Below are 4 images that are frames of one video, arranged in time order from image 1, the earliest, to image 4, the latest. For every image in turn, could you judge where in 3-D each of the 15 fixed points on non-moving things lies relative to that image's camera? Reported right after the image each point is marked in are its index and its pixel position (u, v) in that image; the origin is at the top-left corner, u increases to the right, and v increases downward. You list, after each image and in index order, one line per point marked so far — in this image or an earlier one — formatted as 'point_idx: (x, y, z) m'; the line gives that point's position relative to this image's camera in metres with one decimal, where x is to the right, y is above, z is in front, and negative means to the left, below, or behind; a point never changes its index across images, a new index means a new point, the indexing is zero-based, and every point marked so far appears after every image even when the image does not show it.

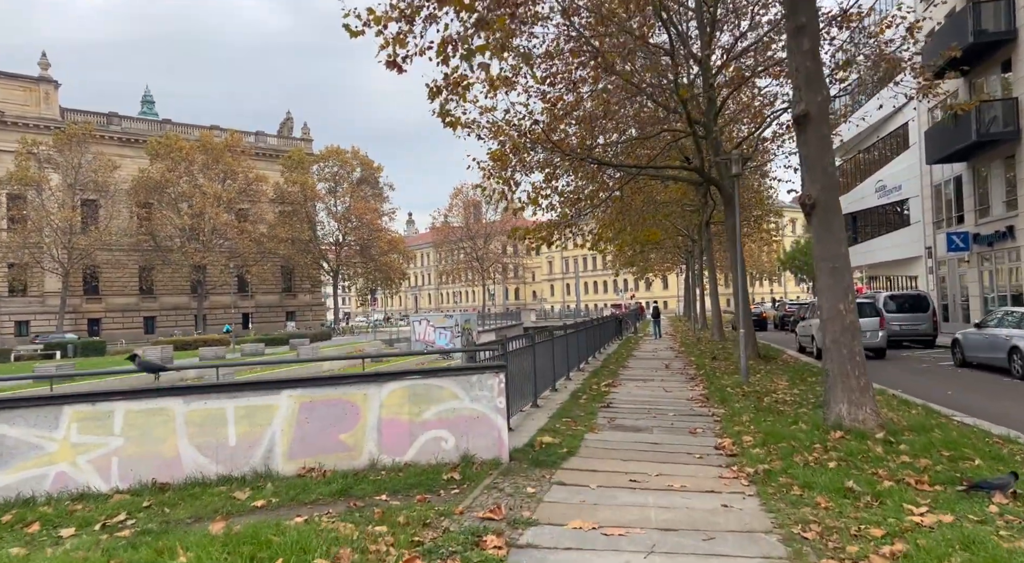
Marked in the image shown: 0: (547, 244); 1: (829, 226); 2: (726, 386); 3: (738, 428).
0: (+0.9, +1.0, +17.2) m
1: (+3.4, +0.6, +6.9) m
2: (+3.5, -1.7, +10.6) m
3: (+2.6, -1.7, +7.2) m
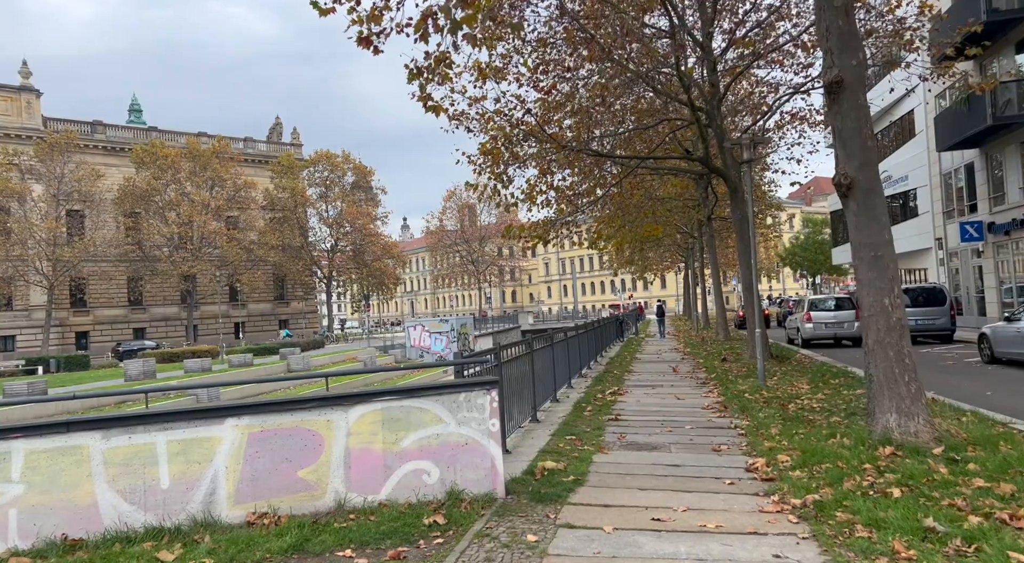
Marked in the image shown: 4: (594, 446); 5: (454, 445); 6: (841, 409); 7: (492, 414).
0: (+0.8, +1.0, +16.2) m
1: (+3.3, +0.7, +6.0) m
2: (+3.5, -1.7, +9.7) m
3: (+2.5, -1.6, +6.3) m
4: (+0.8, -1.7, +6.5) m
5: (-0.4, -1.2, +4.7) m
6: (+4.1, -1.6, +8.0) m
7: (-0.2, -1.0, +4.8) m
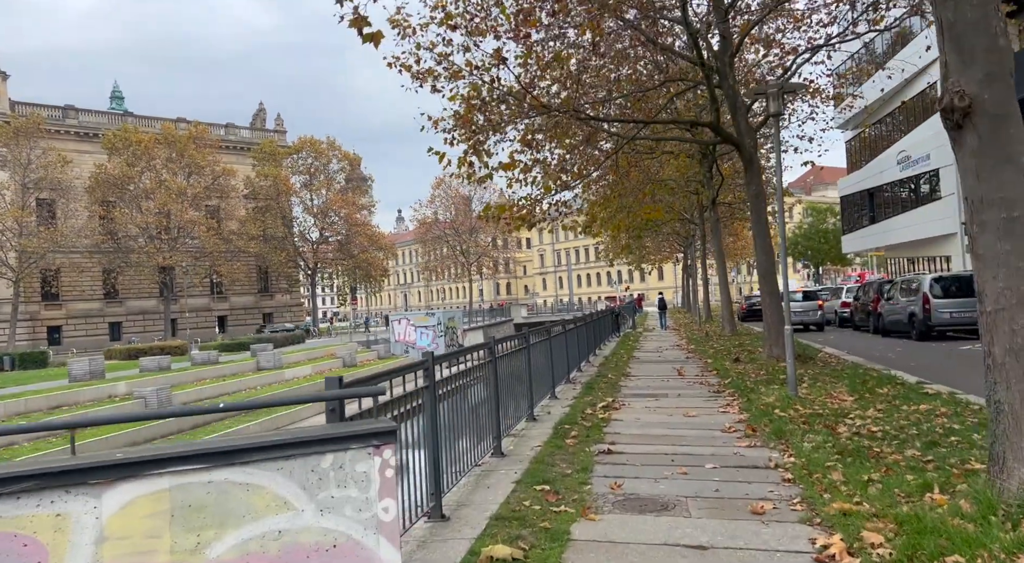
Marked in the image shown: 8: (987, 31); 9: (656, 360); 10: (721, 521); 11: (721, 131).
0: (+0.3, +1.3, +14.1) m
1: (+2.9, +0.8, +3.8) m
2: (+3.1, -1.5, +7.6) m
3: (+2.1, -1.5, +4.2) m
4: (+0.4, -1.5, +4.4) m
5: (-0.8, -1.1, +2.6) m
6: (+3.7, -1.4, +5.9) m
7: (-0.5, -0.9, +2.7) m
8: (+2.9, +1.5, +3.8) m
9: (+3.3, -1.8, +14.7) m
10: (+1.3, -1.5, +4.1) m
11: (+4.2, +3.0, +12.7) m
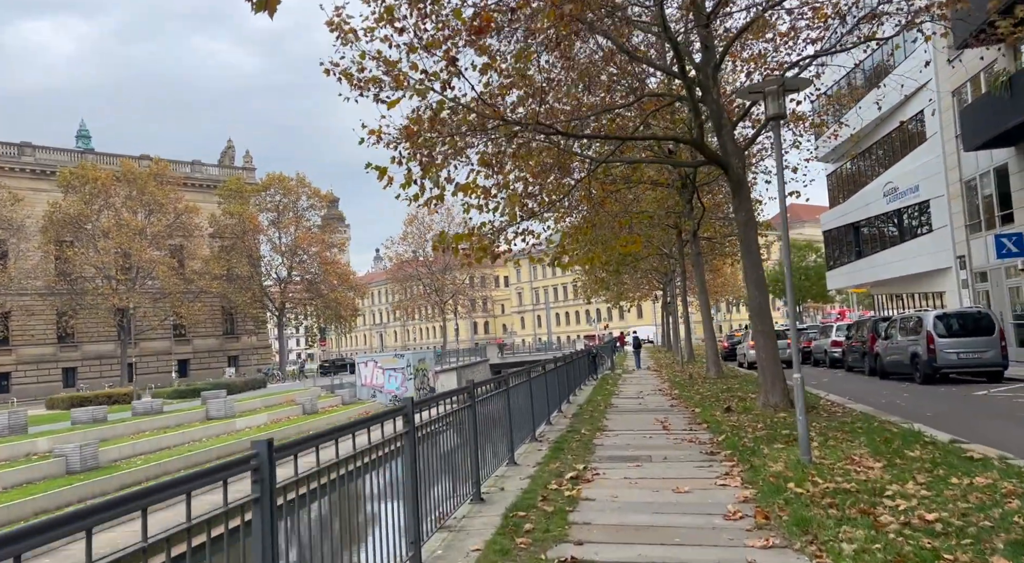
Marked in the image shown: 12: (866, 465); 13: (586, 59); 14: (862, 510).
0: (-0.4, +0.5, +12.5) m
1: (+2.5, +0.7, +2.4) m
2: (+2.5, -1.9, +6.0) m
3: (+1.7, -1.6, +2.5) m
4: (0.0, -1.7, +2.7) m
5: (-1.2, -1.2, +0.9) m
6: (+3.2, -1.7, +4.3) m
7: (-0.9, -1.0, +1.0) m
8: (+2.4, +1.4, +2.4) m
9: (+2.5, -2.6, +13.1) m
10: (+0.9, -1.7, +2.5) m
11: (+3.4, +2.3, +11.4) m
12: (+3.5, -1.8, +6.4) m
13: (+1.5, +4.3, +12.4) m
14: (+2.7, -1.8, +4.9) m
